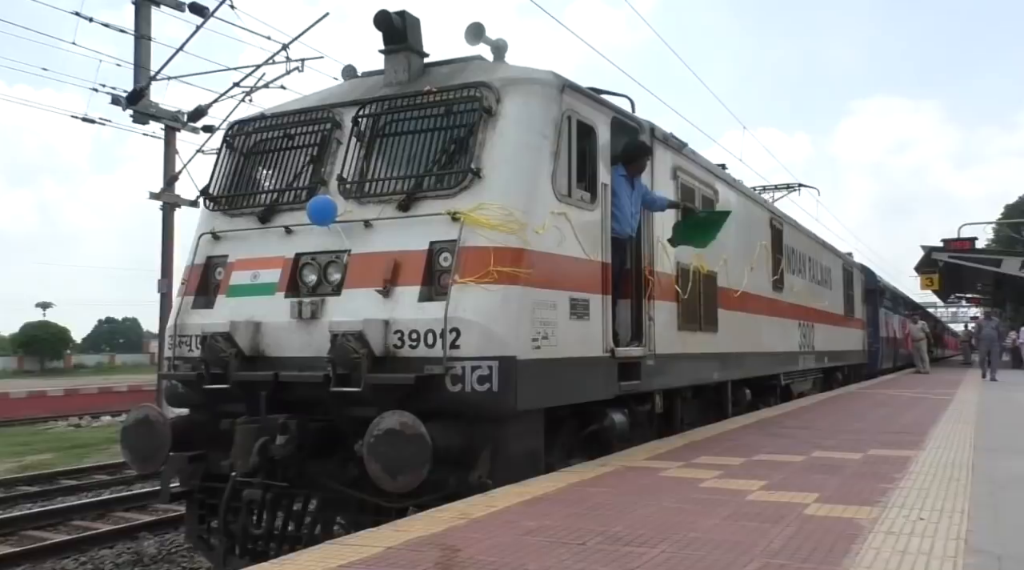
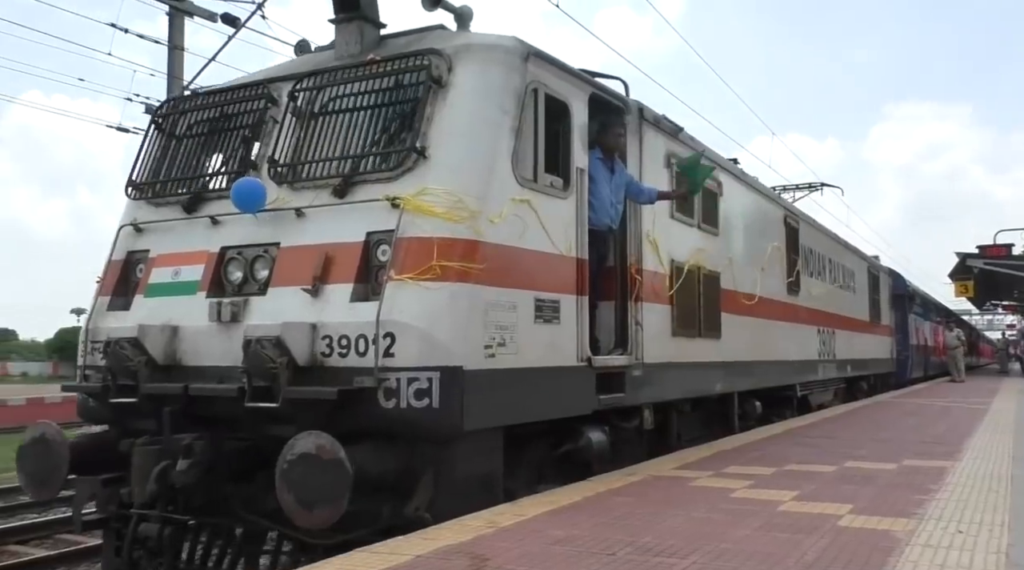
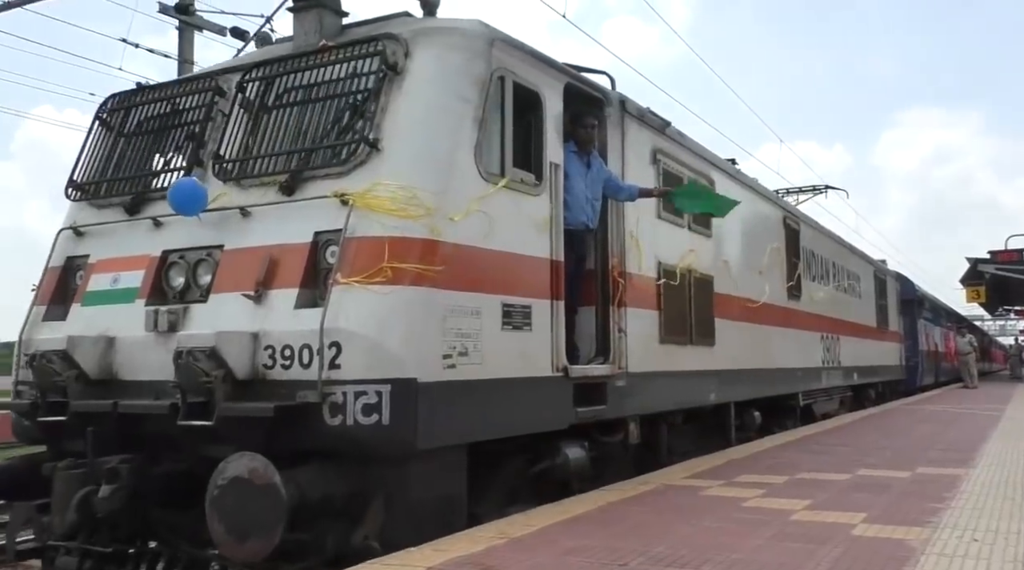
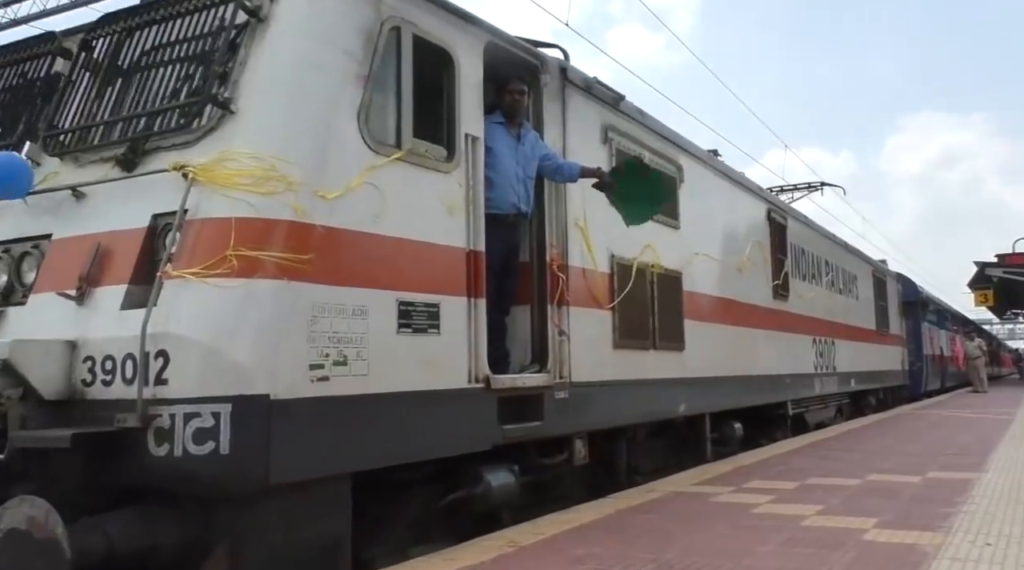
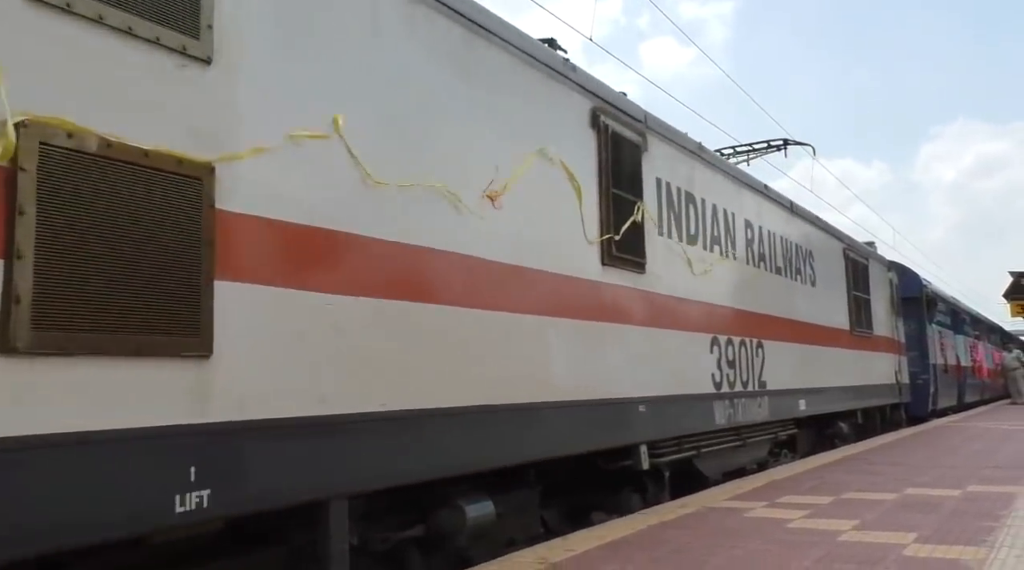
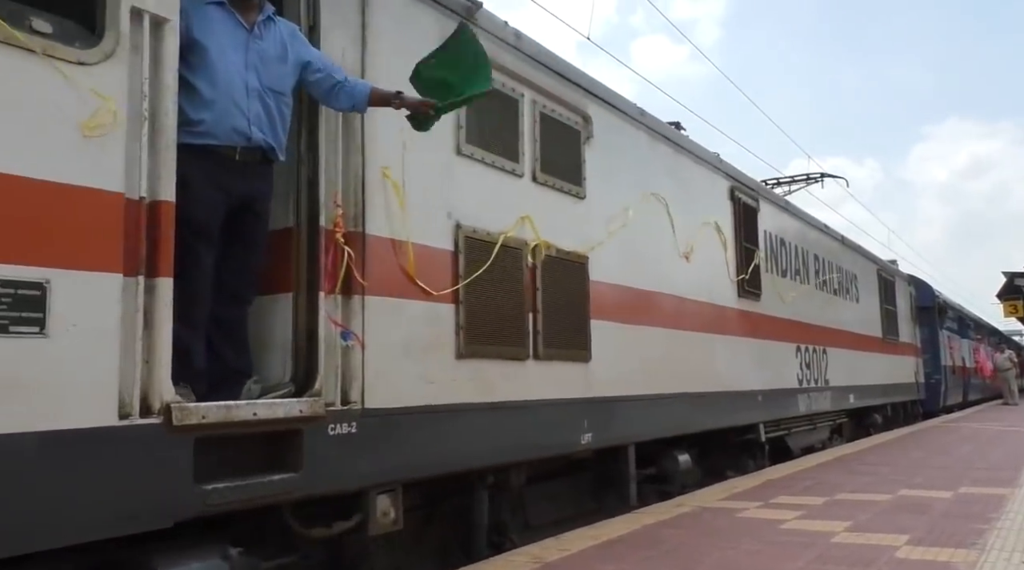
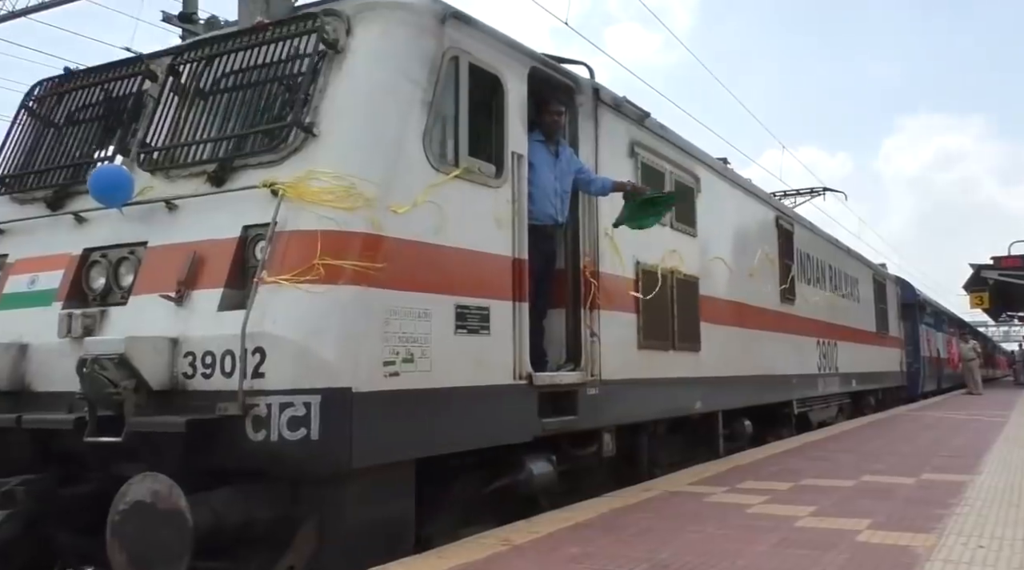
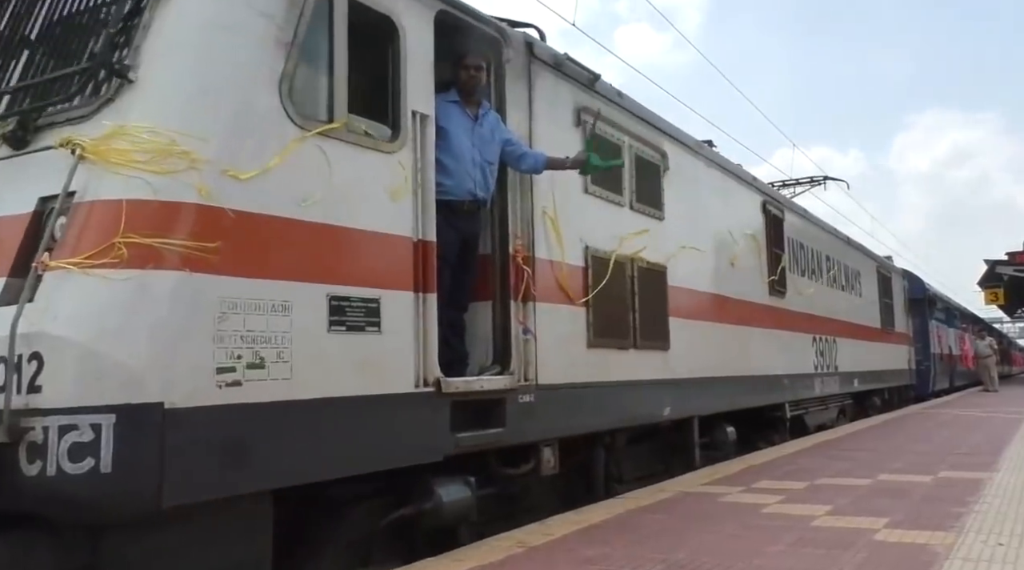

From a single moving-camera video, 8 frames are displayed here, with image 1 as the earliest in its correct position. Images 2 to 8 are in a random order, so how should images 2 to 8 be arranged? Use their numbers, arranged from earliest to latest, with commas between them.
2, 3, 7, 4, 8, 6, 5
